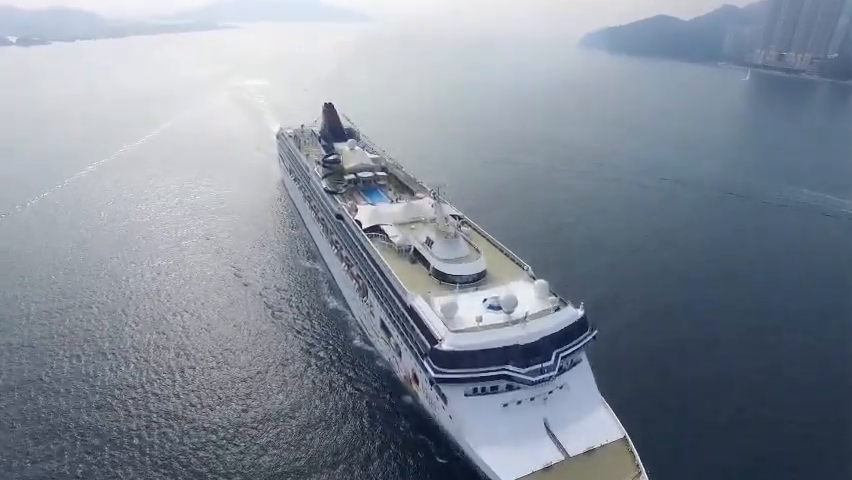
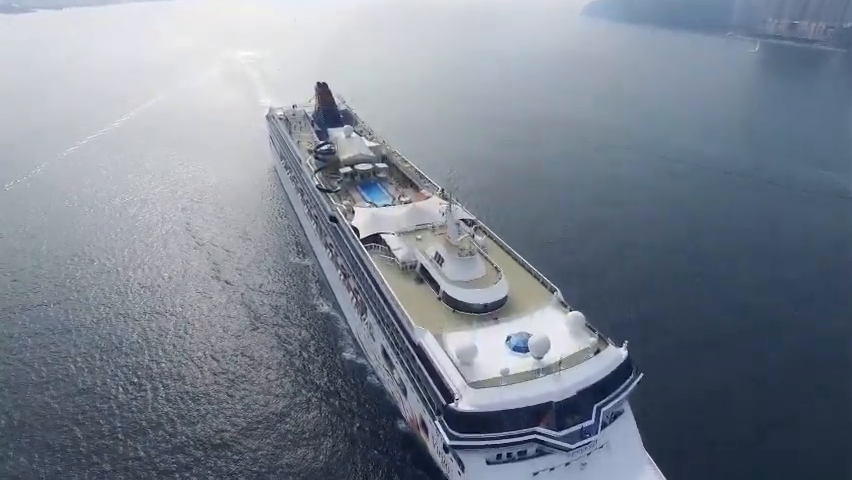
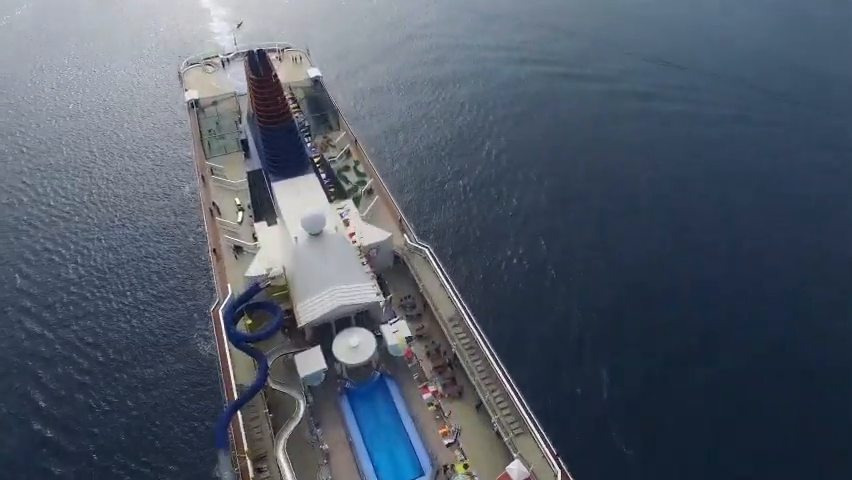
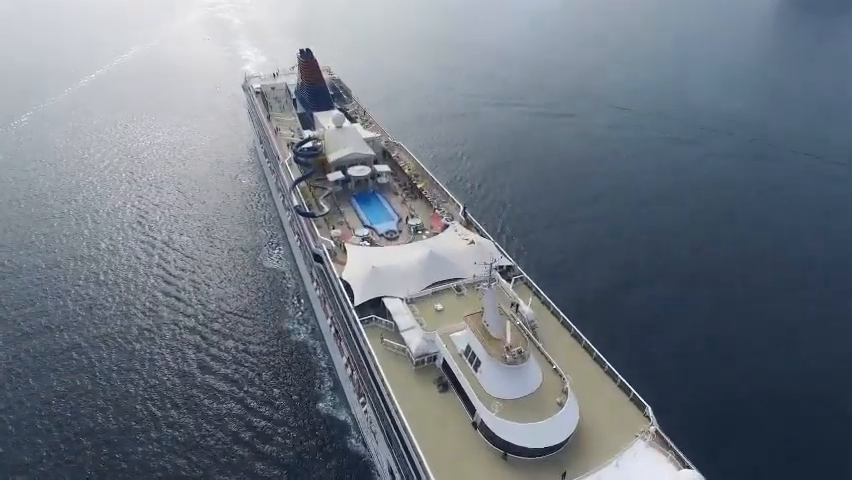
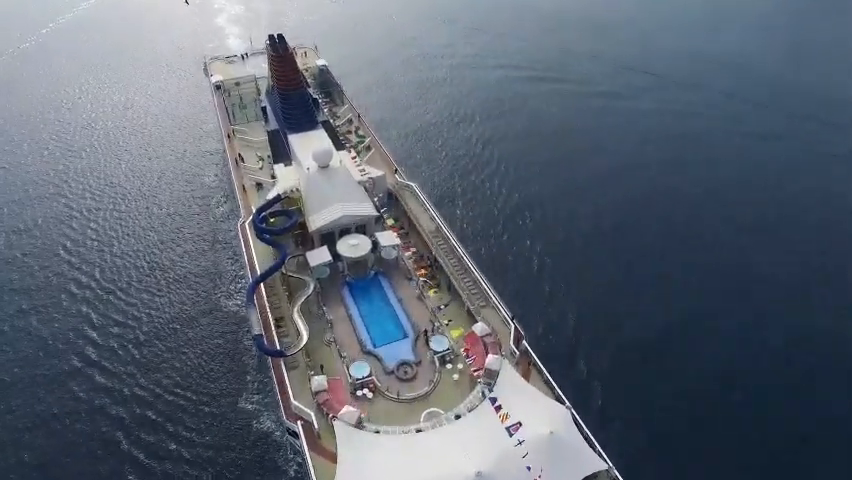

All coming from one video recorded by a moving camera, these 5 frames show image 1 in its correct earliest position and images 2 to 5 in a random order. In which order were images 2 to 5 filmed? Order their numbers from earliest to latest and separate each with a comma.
2, 4, 5, 3
